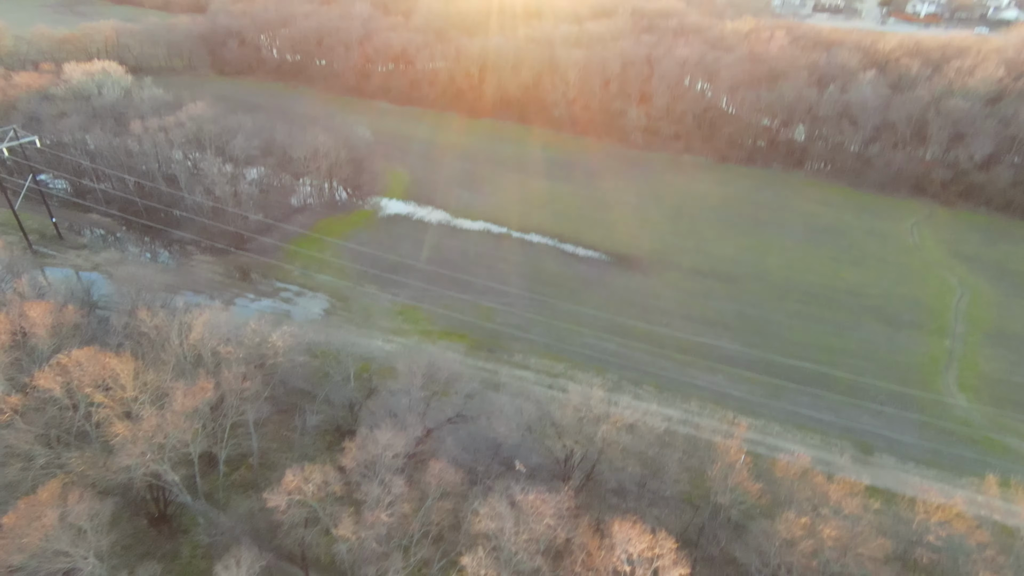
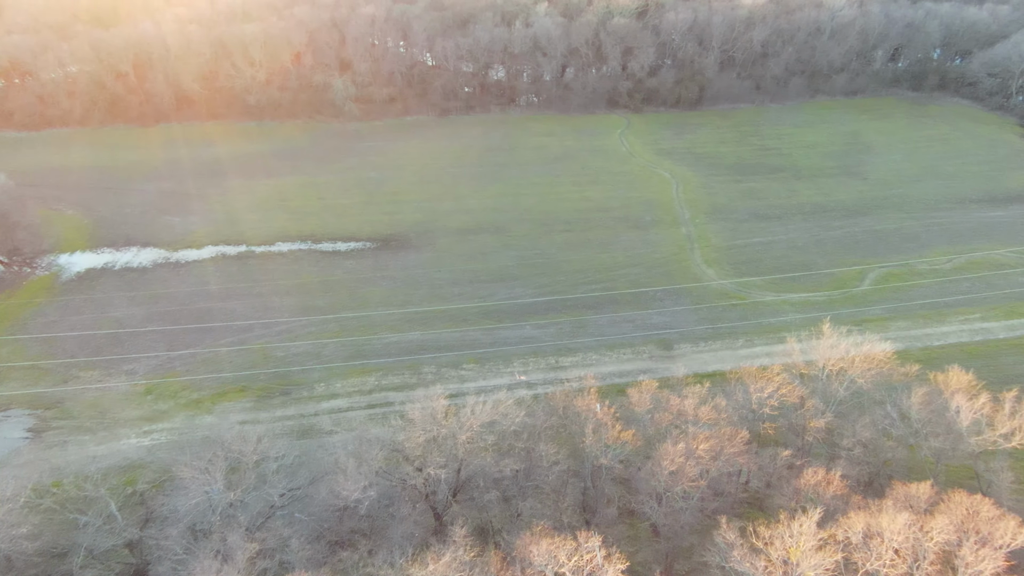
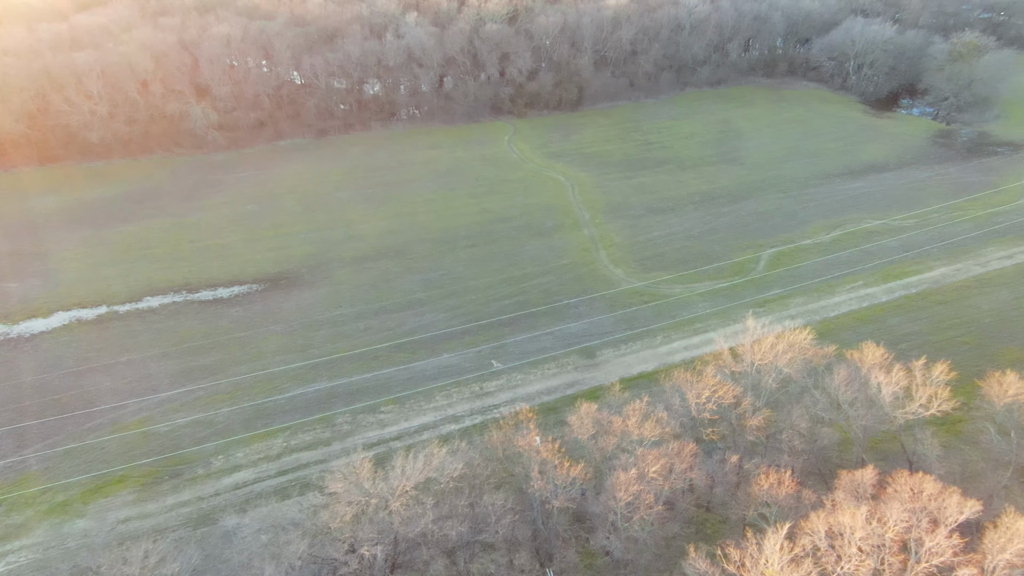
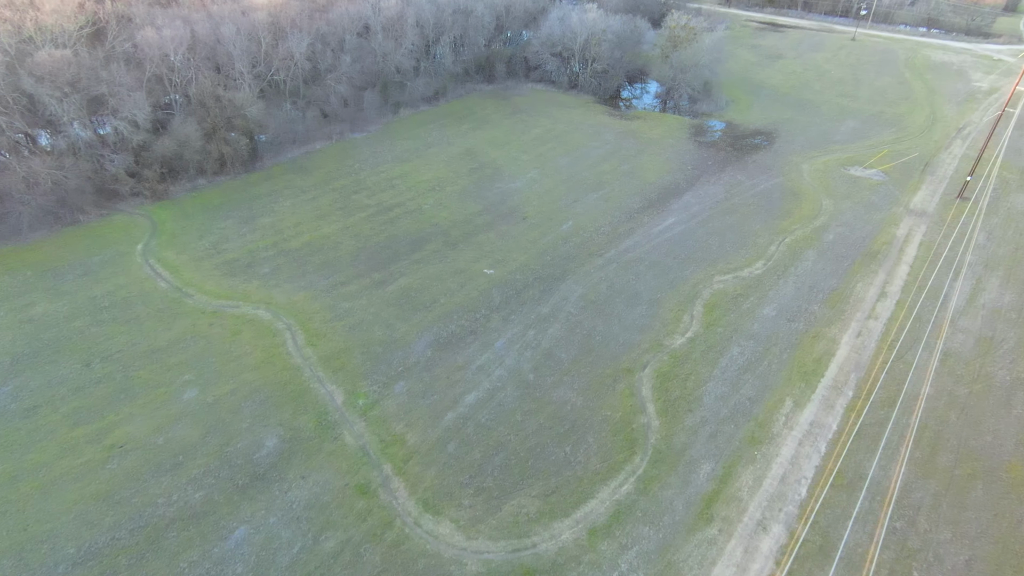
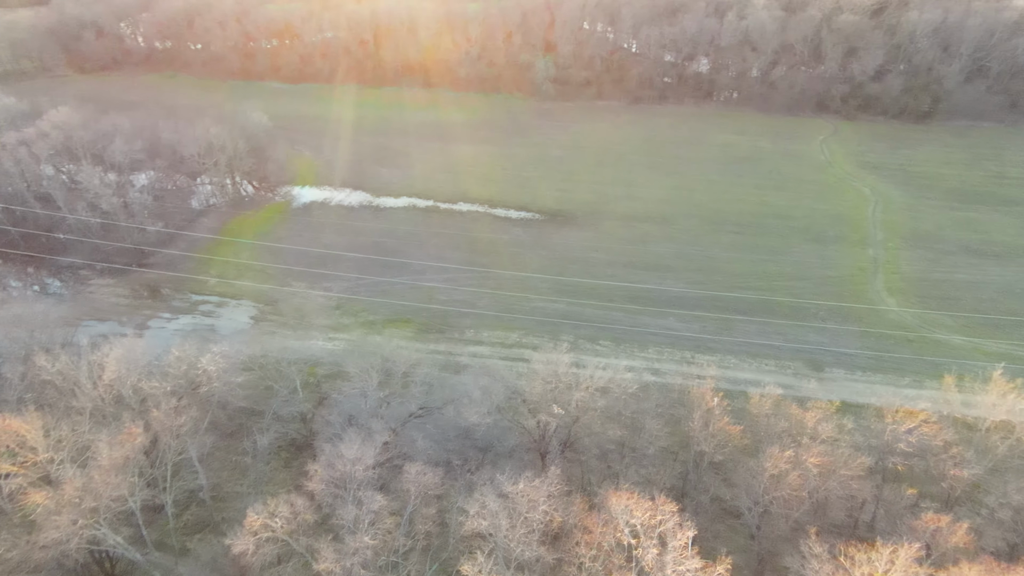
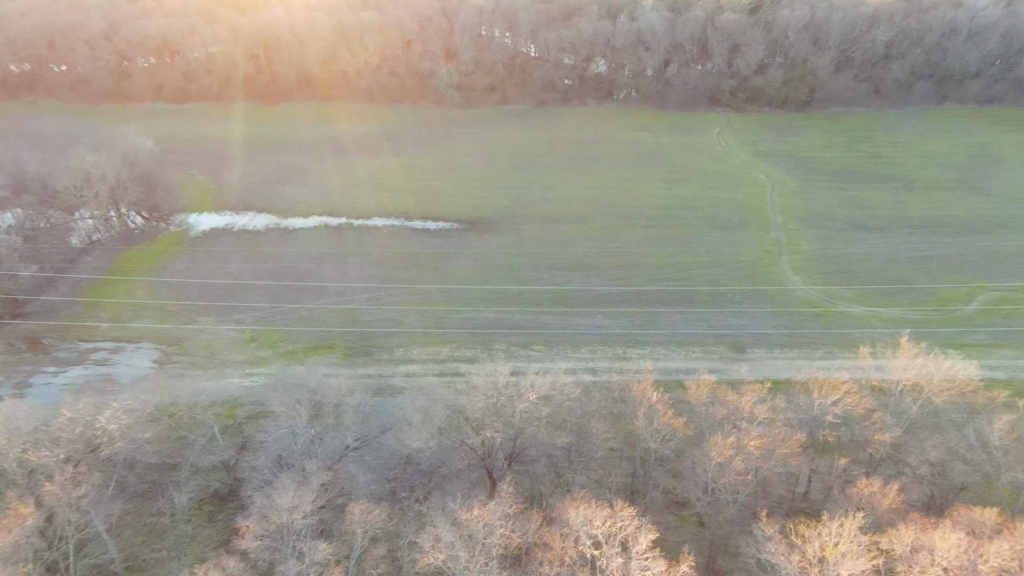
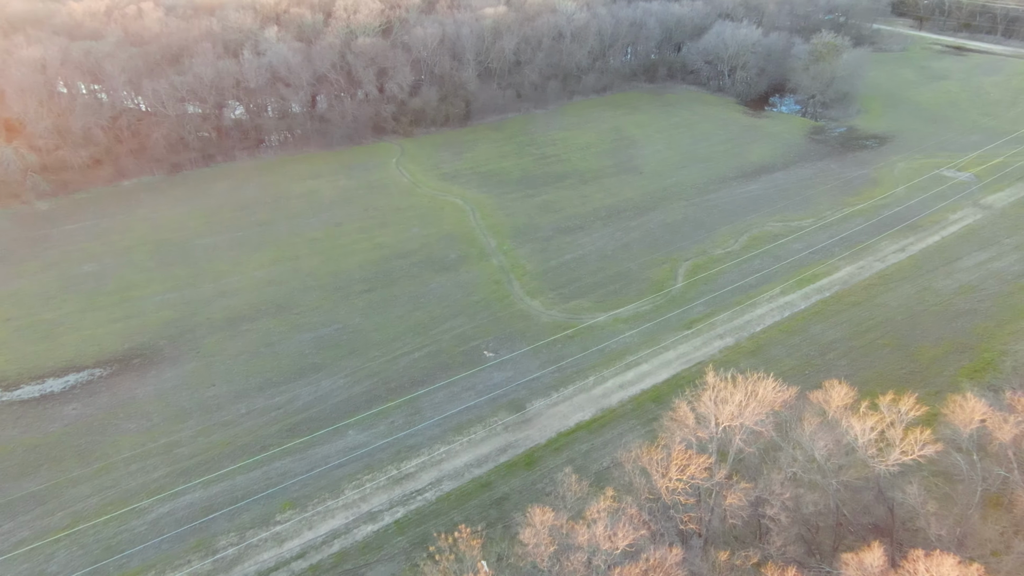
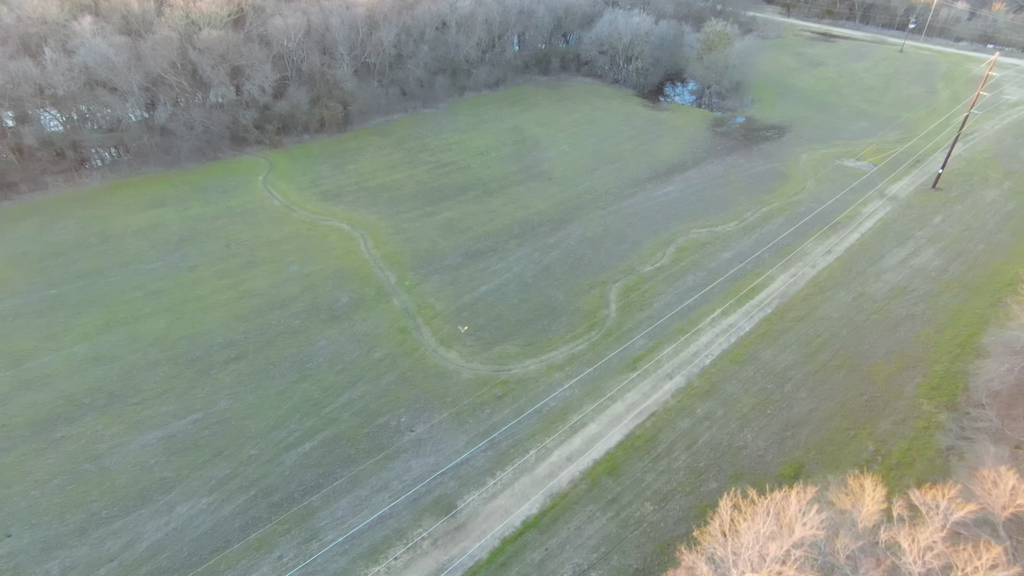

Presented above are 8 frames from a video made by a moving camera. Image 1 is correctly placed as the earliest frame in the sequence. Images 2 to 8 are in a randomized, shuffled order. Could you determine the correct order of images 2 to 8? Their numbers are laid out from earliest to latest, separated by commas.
5, 6, 2, 3, 7, 8, 4
